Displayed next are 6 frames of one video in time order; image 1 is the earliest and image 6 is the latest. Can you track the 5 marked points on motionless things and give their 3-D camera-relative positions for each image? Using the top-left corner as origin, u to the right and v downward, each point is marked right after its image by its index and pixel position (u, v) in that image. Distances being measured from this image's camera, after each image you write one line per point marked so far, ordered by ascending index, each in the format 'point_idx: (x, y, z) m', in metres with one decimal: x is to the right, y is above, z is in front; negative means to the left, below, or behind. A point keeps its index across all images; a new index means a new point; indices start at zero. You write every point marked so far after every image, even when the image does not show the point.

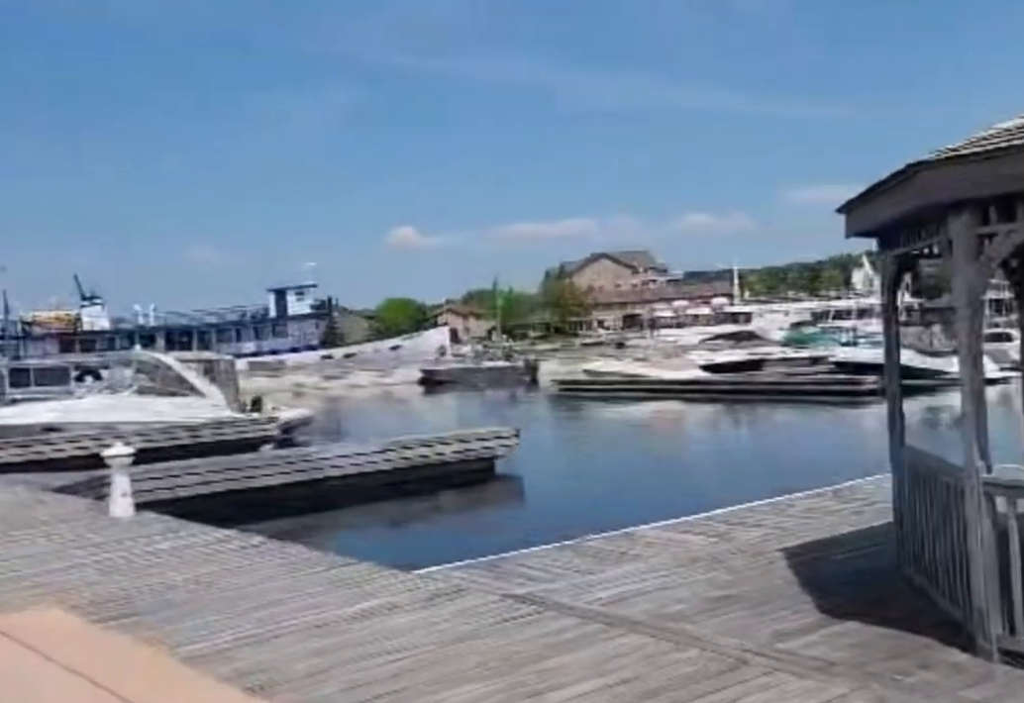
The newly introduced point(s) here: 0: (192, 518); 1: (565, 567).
0: (-4.1, -2.1, +14.1) m
1: (+0.3, -1.0, +5.1) m
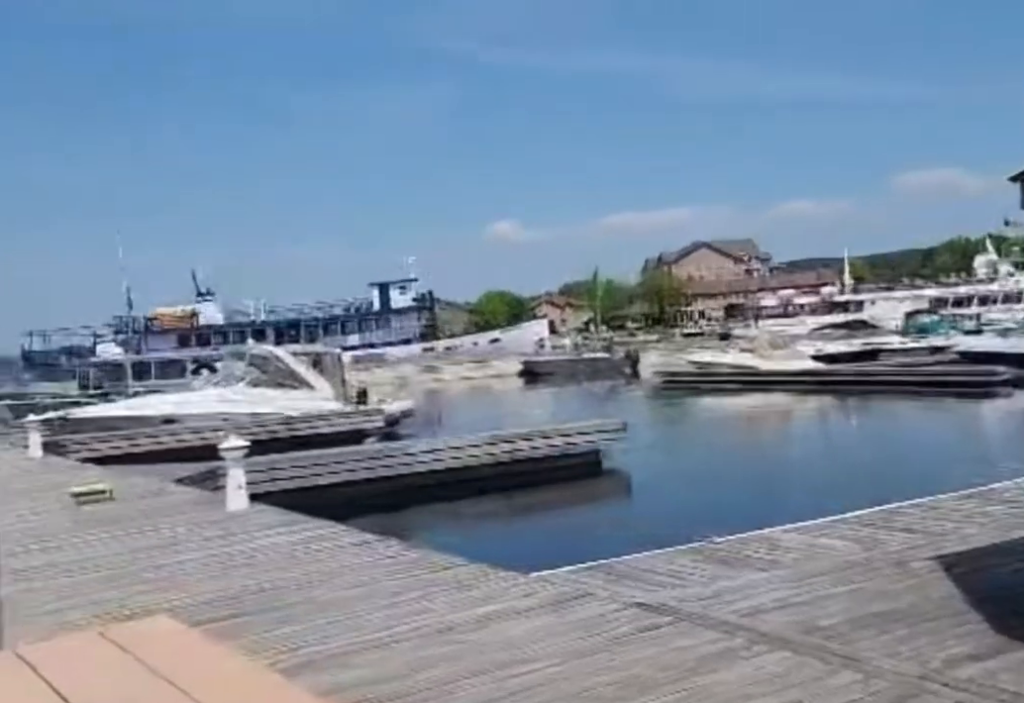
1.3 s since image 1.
0: (-2.7, -2.0, +14.1) m
1: (+0.8, -0.9, +4.7) m
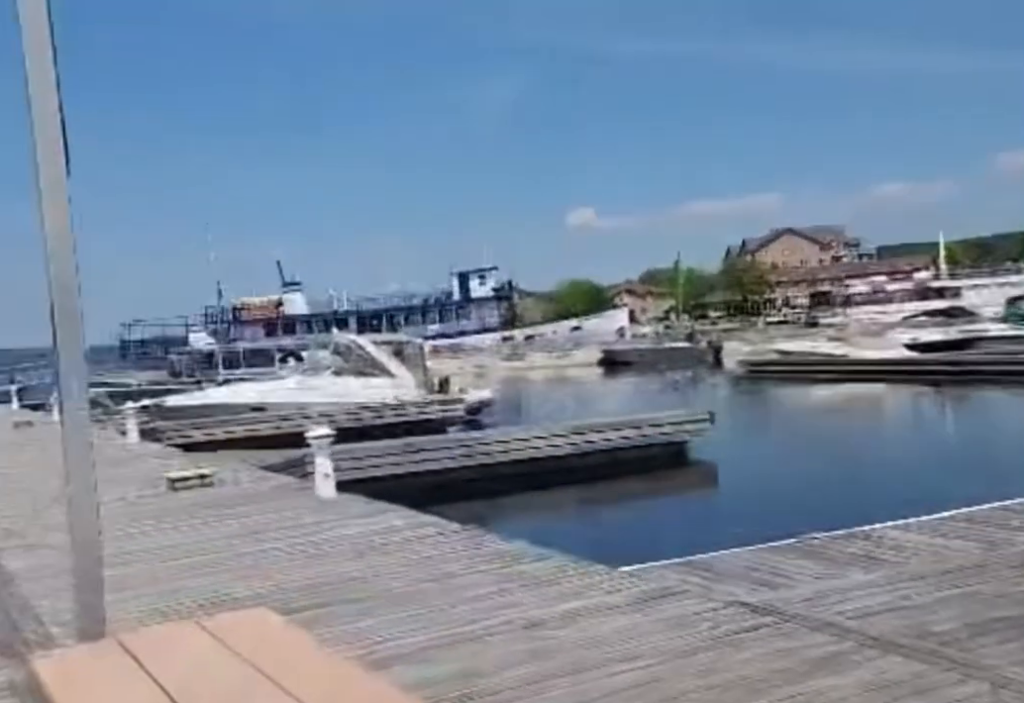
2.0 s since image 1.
0: (-1.7, -1.9, +14.2) m
1: (+1.2, -0.9, +4.6) m
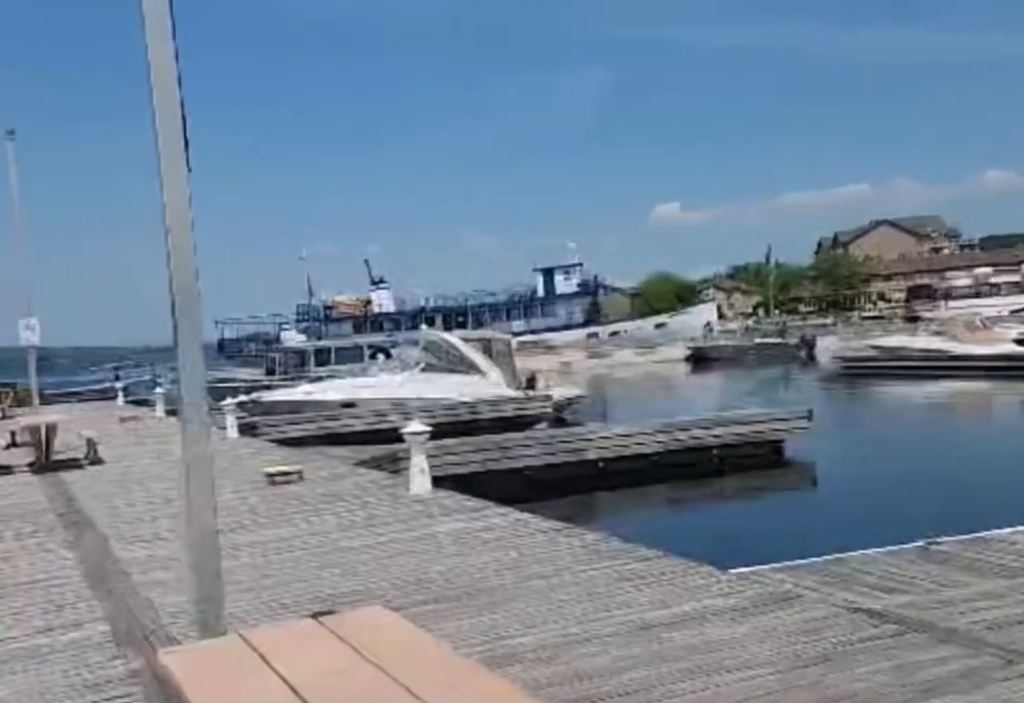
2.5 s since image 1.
0: (-0.5, -1.8, +14.2) m
1: (+1.6, -0.9, +4.4) m
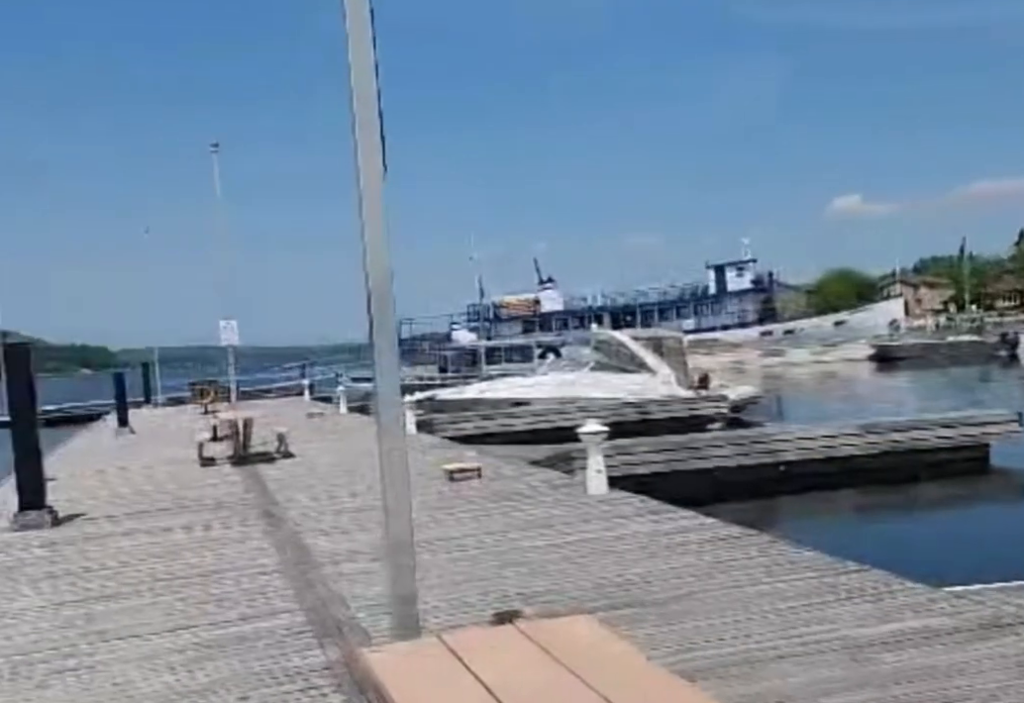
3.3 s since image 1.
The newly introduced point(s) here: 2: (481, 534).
0: (+1.7, -1.8, +14.0) m
1: (+2.3, -0.9, +3.9) m
2: (-0.2, -1.3, +8.1) m
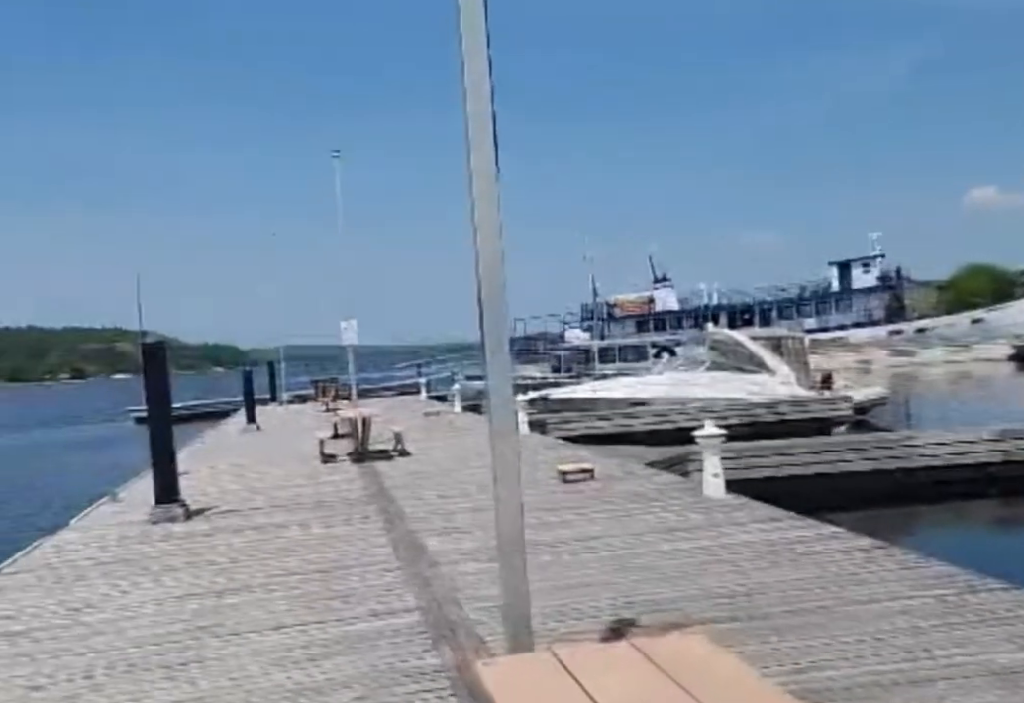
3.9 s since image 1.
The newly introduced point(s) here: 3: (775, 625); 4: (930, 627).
0: (+3.1, -1.8, +13.1) m
1: (+2.6, -0.9, +3.1) m
2: (+0.5, -1.3, +7.5) m
3: (+1.2, -1.2, +5.3) m
4: (+2.0, -1.1, +5.3) m
